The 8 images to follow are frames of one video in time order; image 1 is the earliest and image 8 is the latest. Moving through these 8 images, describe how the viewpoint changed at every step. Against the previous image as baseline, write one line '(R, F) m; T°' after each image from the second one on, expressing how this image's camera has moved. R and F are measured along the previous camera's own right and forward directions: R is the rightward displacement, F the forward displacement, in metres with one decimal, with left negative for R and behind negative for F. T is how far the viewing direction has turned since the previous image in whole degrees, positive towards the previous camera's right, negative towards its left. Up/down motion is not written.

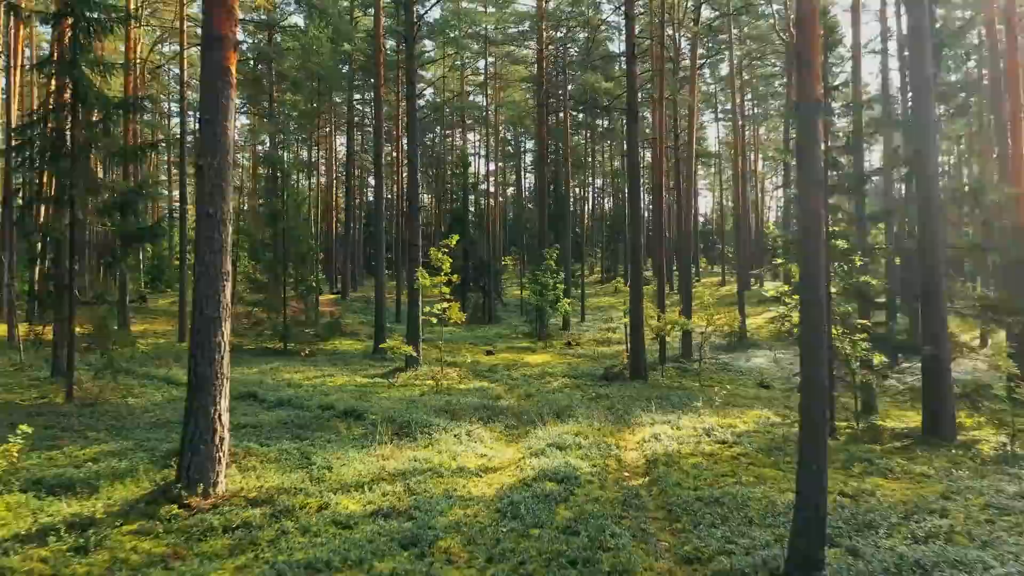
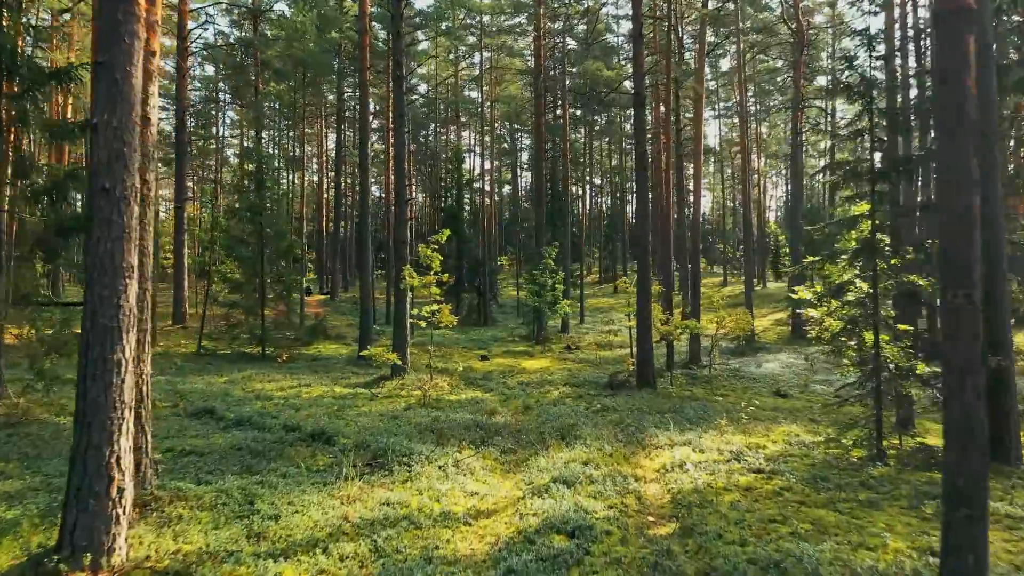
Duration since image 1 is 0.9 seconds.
(0.0, +1.2) m; 0°
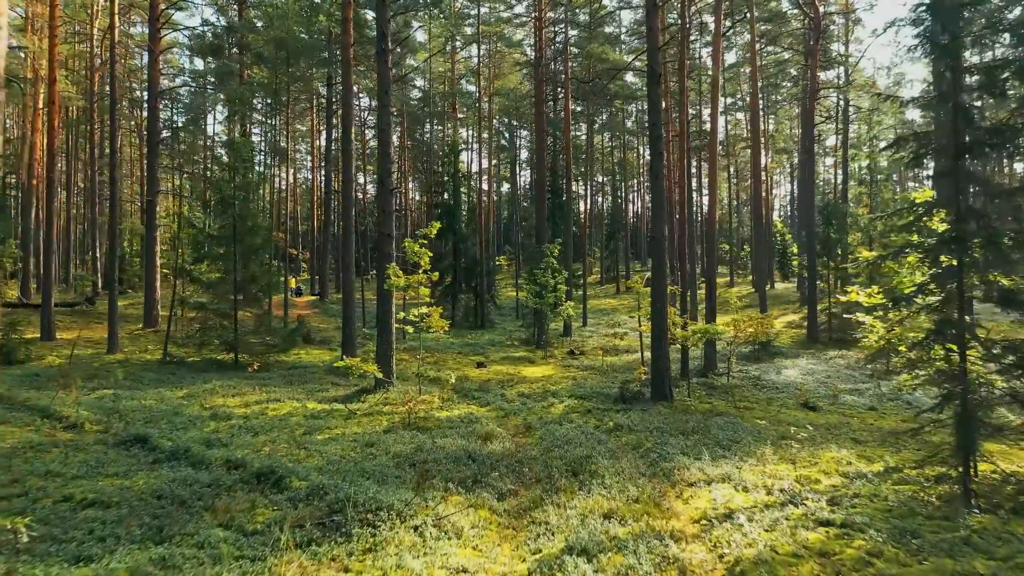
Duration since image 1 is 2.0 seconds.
(0.0, +1.5) m; 0°
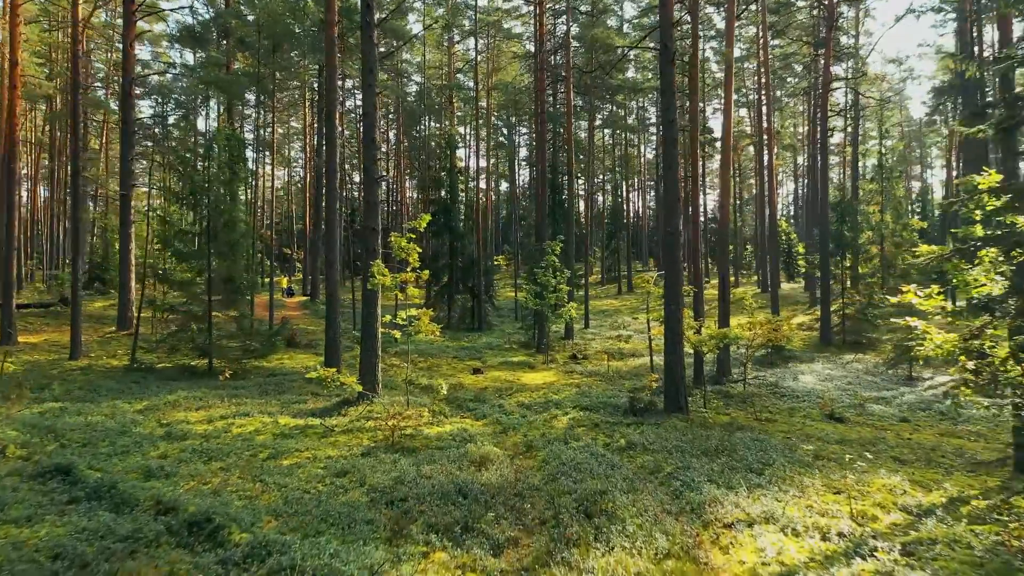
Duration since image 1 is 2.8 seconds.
(0.0, +1.1) m; 0°
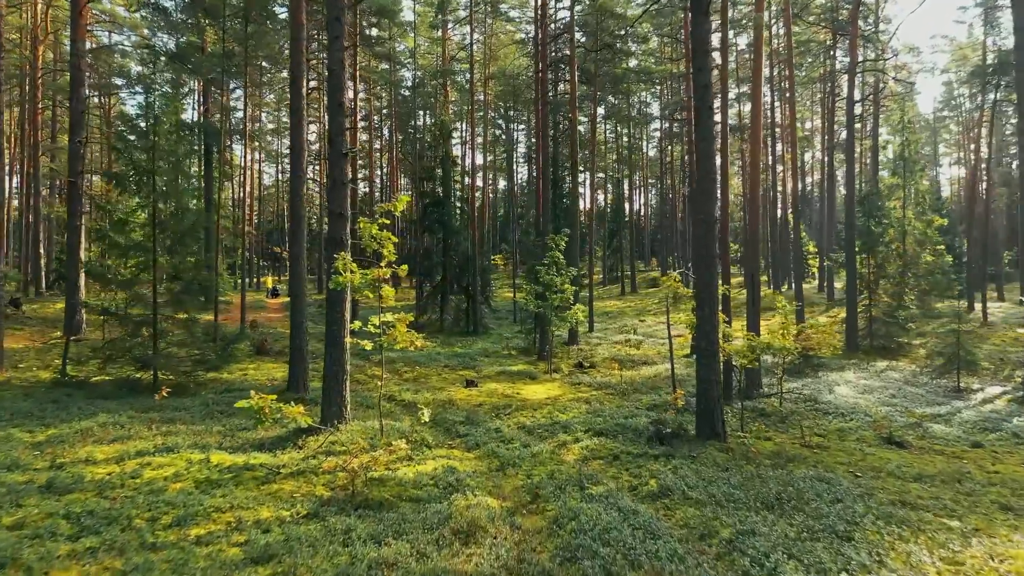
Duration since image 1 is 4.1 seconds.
(0.0, +1.9) m; 0°
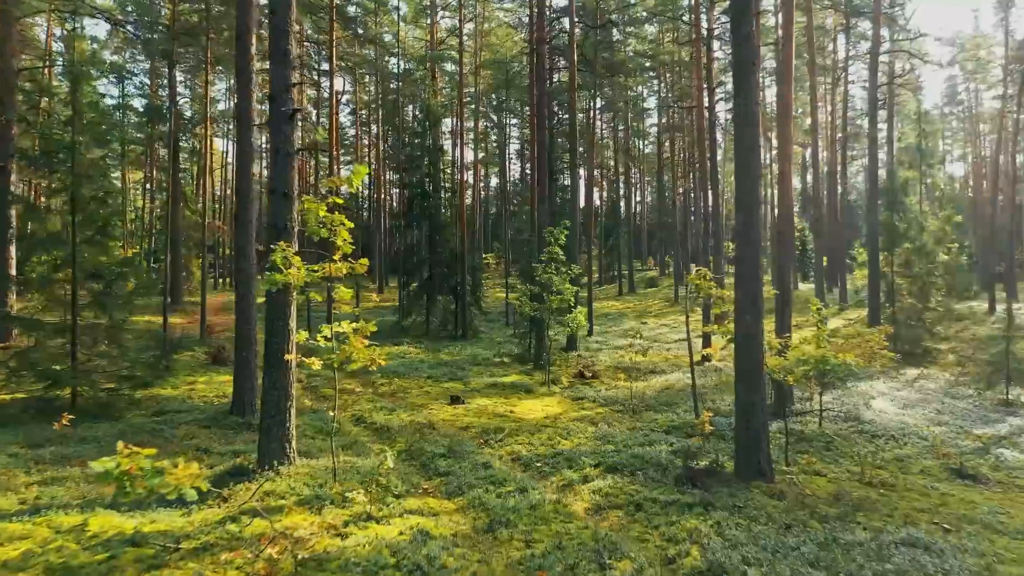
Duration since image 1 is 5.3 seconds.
(0.0, +1.8) m; +1°
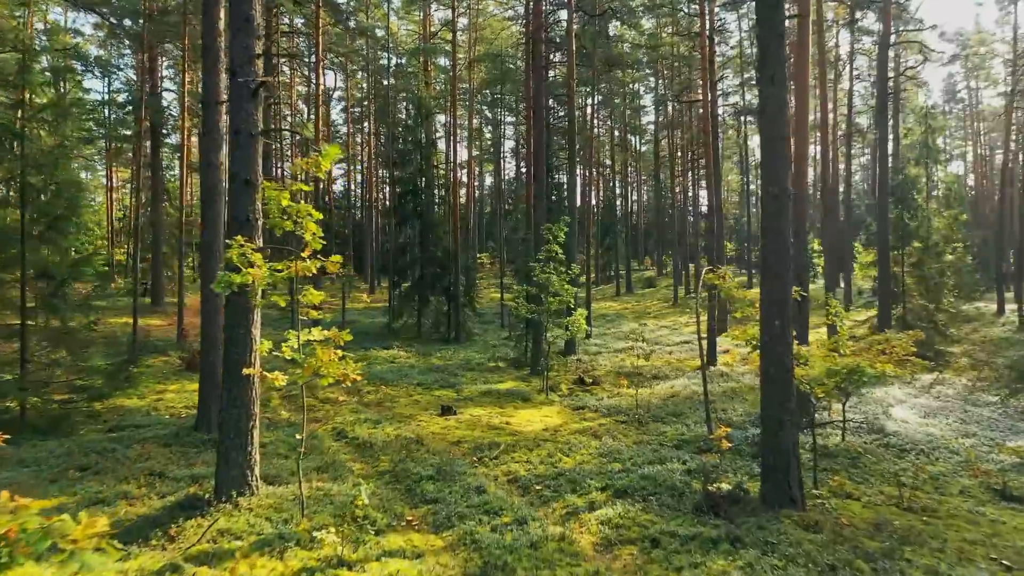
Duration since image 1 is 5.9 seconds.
(0.0, +0.8) m; 0°
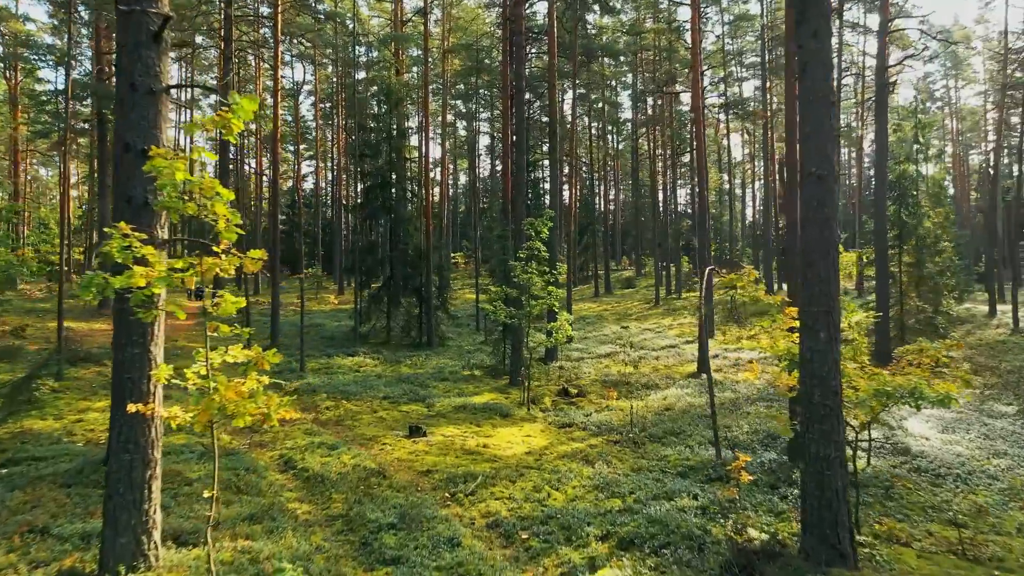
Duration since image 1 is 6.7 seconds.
(0.0, +1.3) m; +2°
